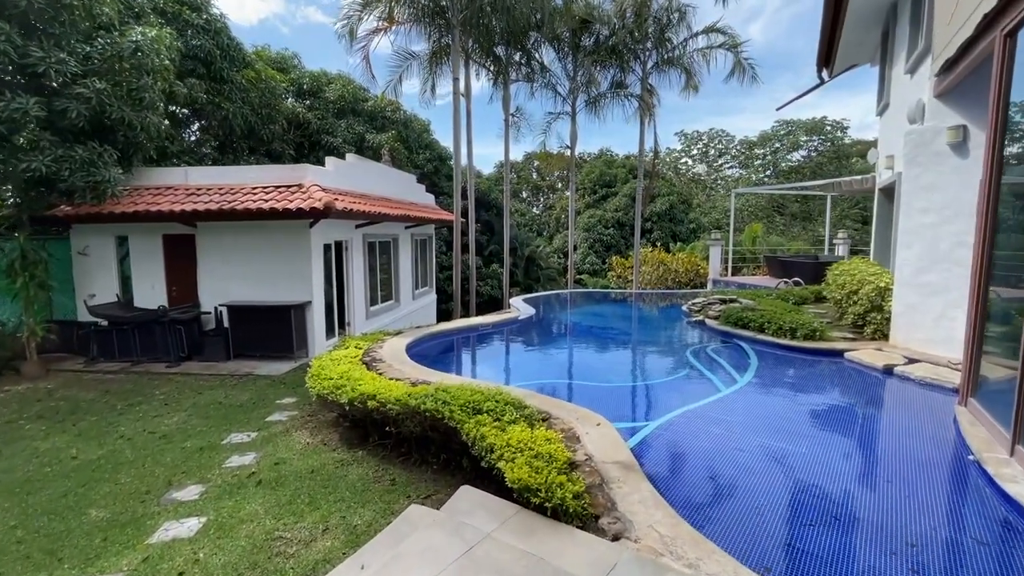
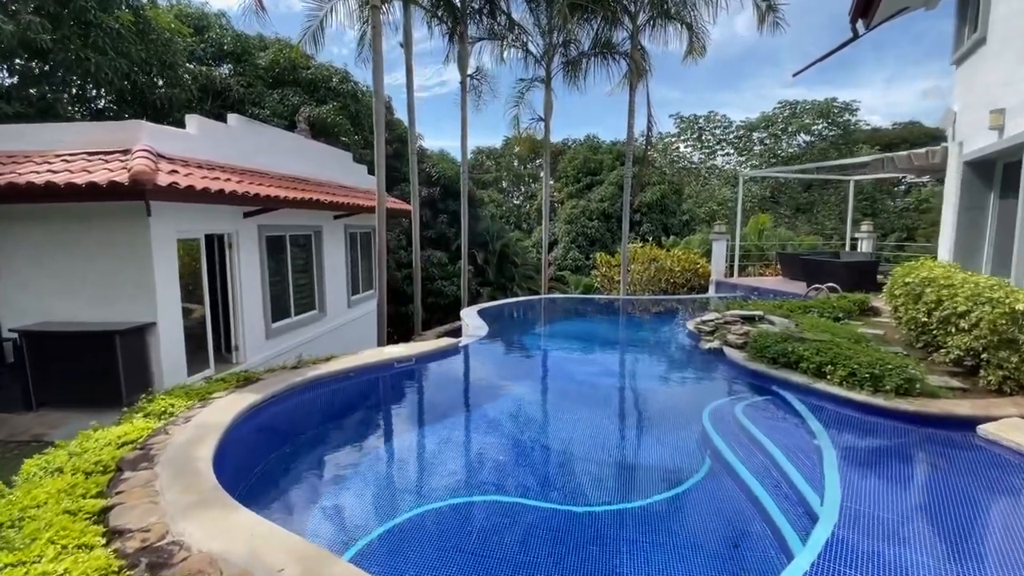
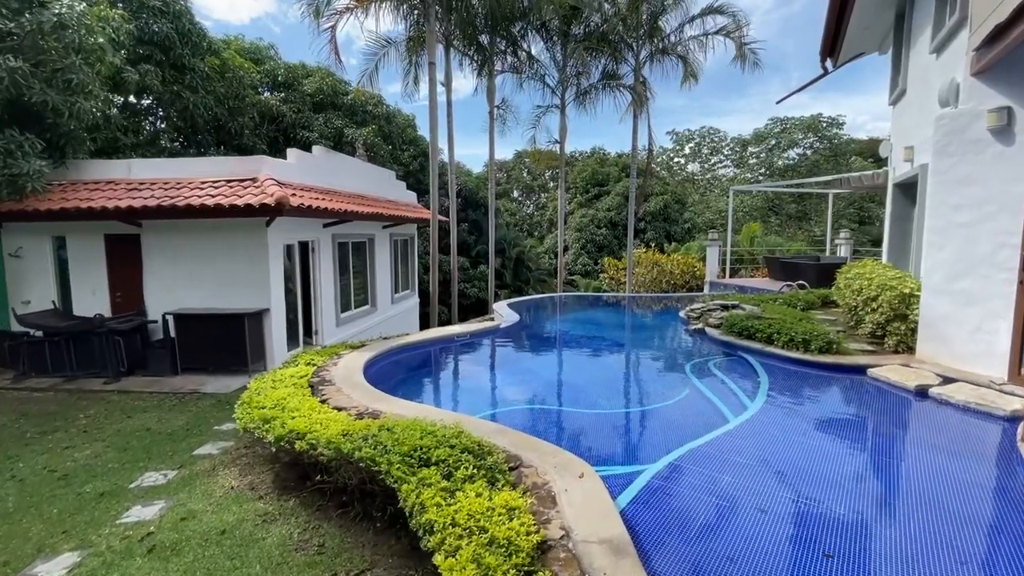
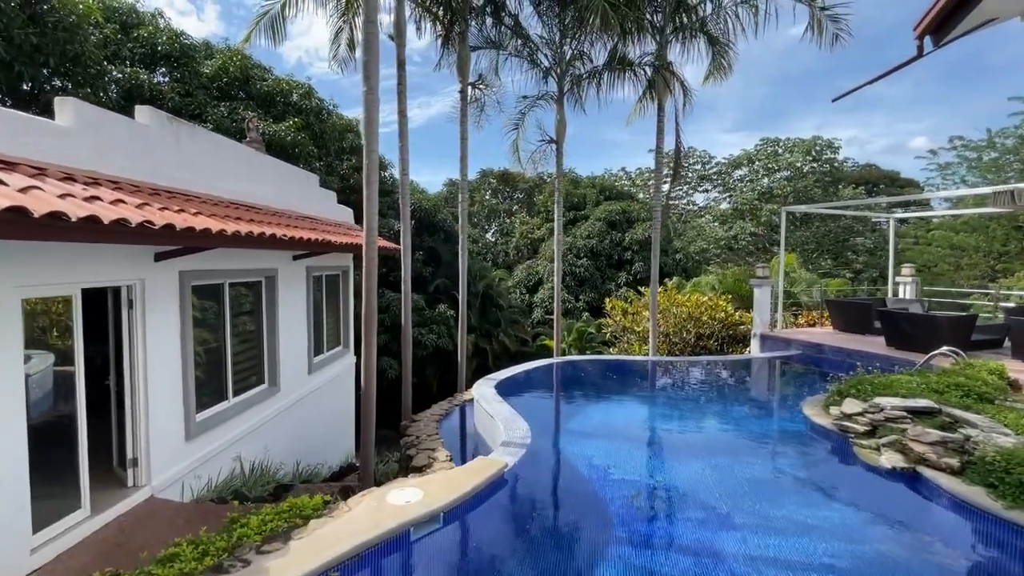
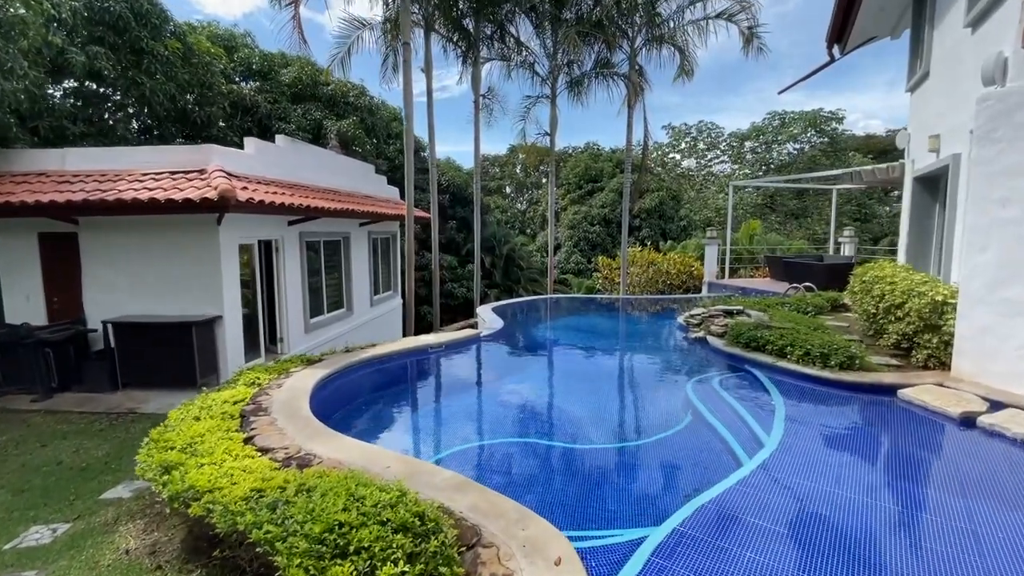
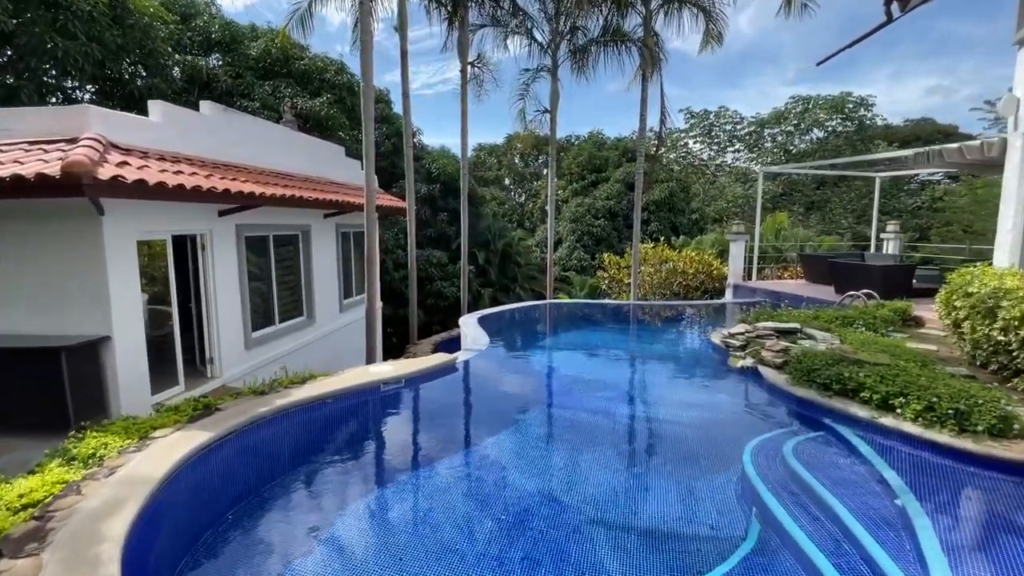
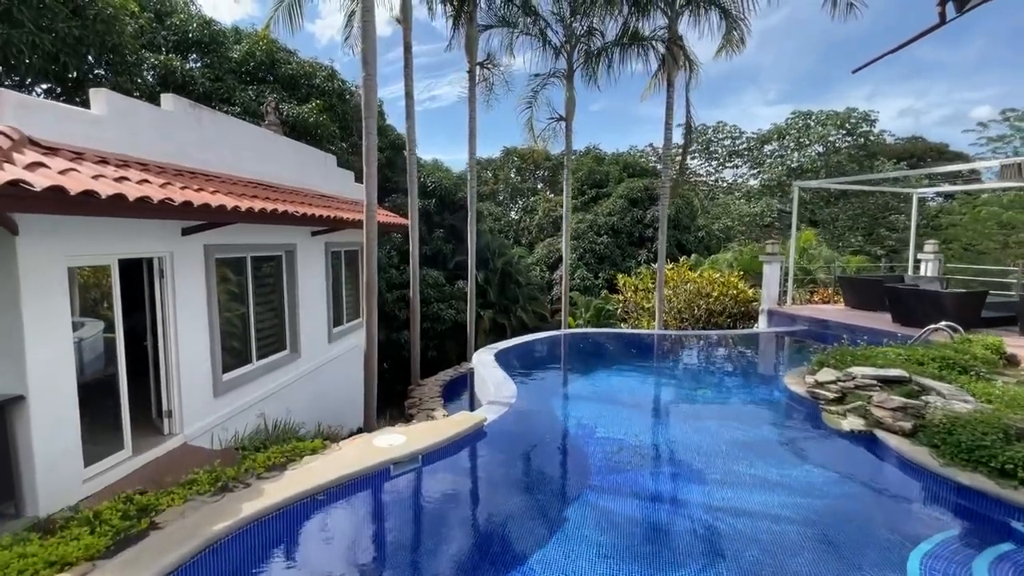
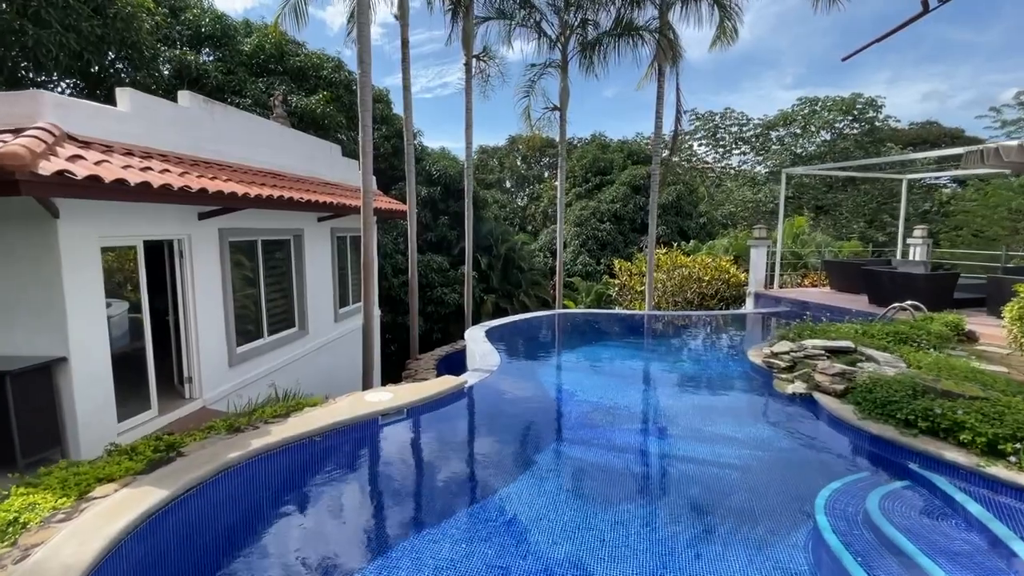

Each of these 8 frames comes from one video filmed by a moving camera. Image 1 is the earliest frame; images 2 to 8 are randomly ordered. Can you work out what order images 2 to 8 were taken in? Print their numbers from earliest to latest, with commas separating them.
3, 5, 2, 6, 8, 7, 4
